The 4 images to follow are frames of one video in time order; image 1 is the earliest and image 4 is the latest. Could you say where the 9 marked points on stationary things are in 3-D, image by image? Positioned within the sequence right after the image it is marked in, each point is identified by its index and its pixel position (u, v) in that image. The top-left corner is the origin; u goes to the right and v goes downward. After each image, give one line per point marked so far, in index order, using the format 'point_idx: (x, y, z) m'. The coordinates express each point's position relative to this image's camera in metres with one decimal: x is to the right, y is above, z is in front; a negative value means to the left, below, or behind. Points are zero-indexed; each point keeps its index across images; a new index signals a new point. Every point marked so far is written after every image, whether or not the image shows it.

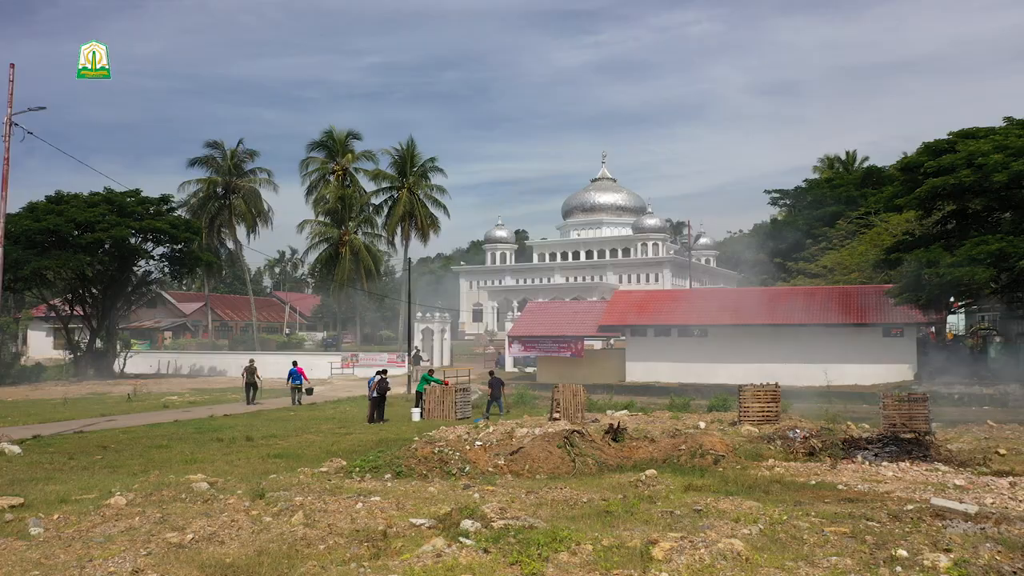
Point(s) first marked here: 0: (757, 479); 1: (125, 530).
0: (+3.3, -2.6, +11.1) m
1: (-3.5, -2.2, +7.5) m
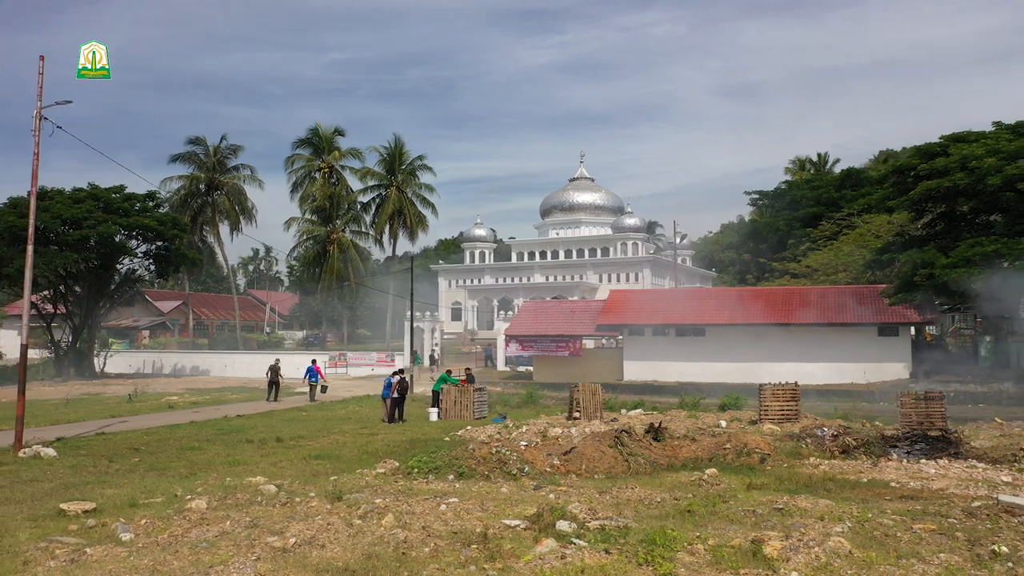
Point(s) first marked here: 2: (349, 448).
0: (+4.1, -2.6, +11.2) m
1: (-2.6, -2.2, +7.3) m
2: (-2.8, -2.7, +14.1) m
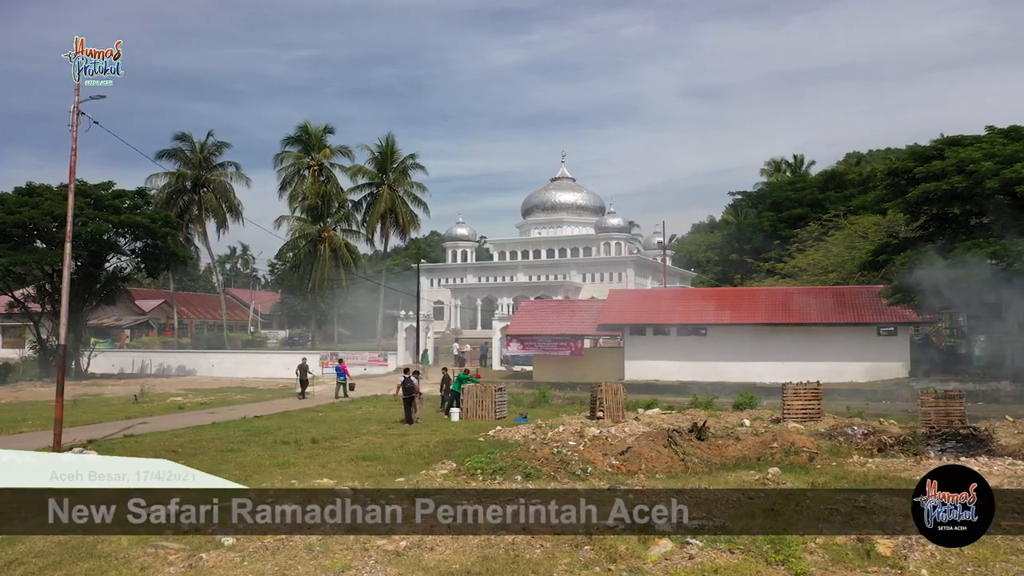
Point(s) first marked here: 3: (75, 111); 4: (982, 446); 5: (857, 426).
0: (+4.9, -2.6, +11.4) m
1: (-1.6, -2.2, +7.2) m
2: (-2.1, -2.7, +14.0) m
3: (-6.9, +2.8, +13.1) m
4: (+8.1, -2.7, +14.2) m
5: (+6.6, -2.6, +15.9) m
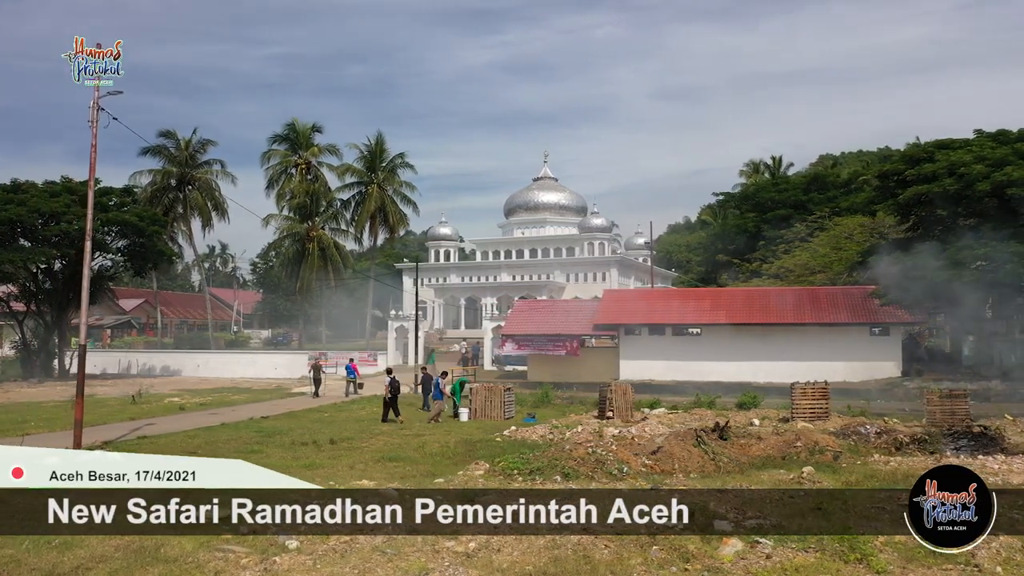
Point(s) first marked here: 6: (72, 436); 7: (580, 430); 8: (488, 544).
0: (+5.3, -2.6, +11.5) m
1: (-1.0, -2.2, +7.2) m
2: (-1.7, -2.7, +13.9) m
3: (-6.5, +2.8, +12.9) m
4: (+8.4, -2.7, +14.5) m
5: (+6.9, -2.7, +16.1) m
6: (-7.6, -2.6, +14.2) m
7: (+1.2, -2.5, +14.8) m
8: (-0.2, -2.2, +7.2) m
